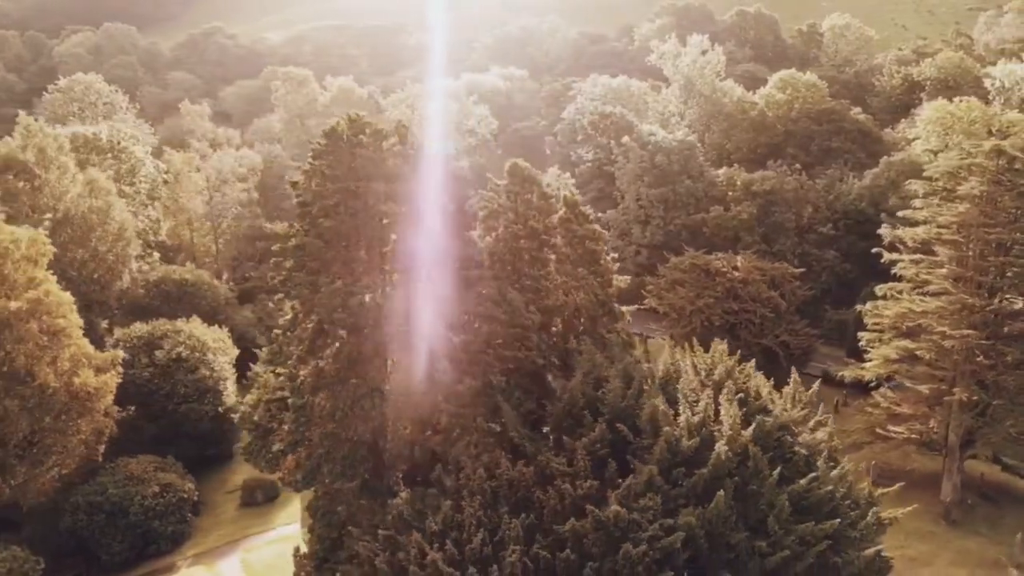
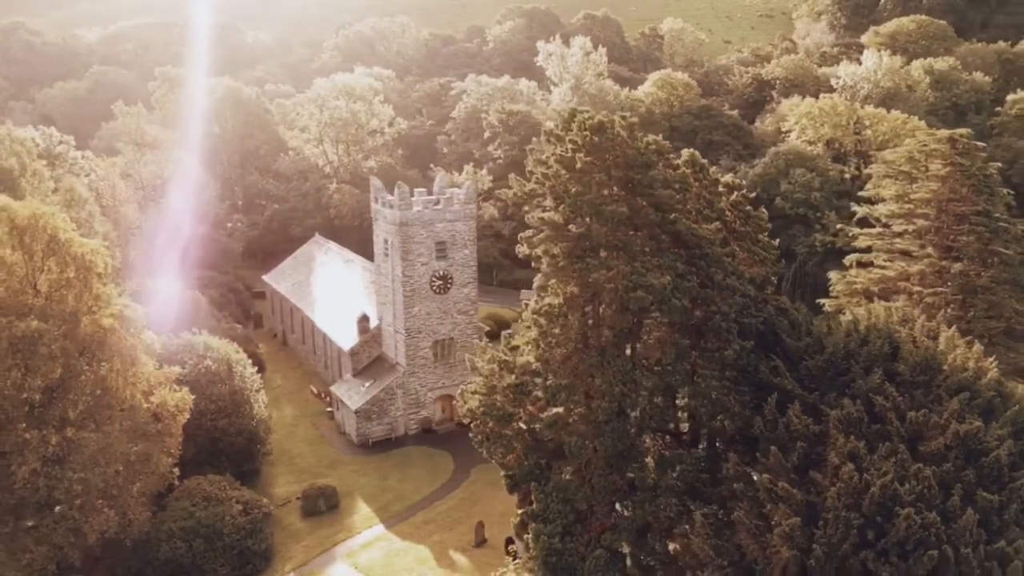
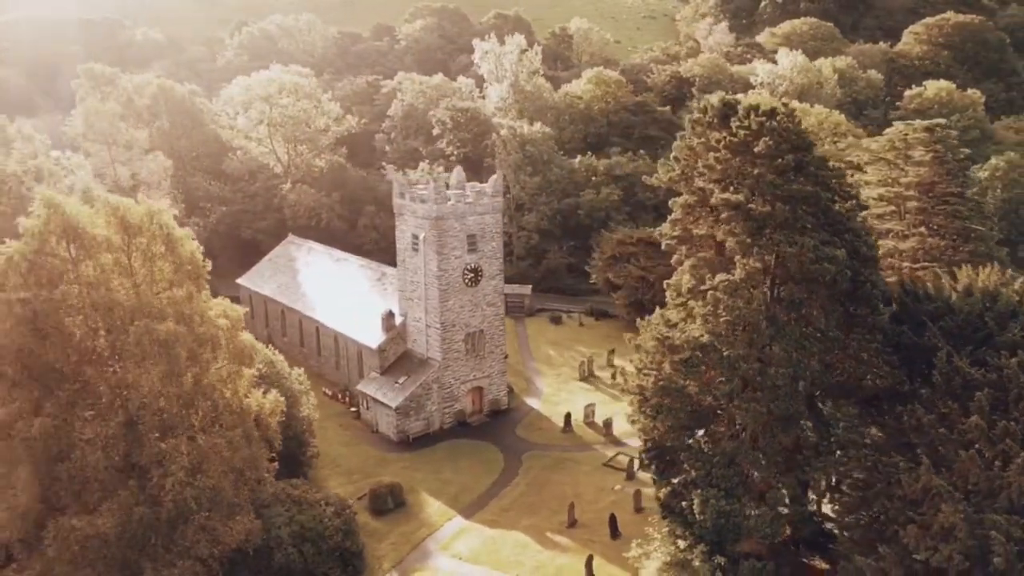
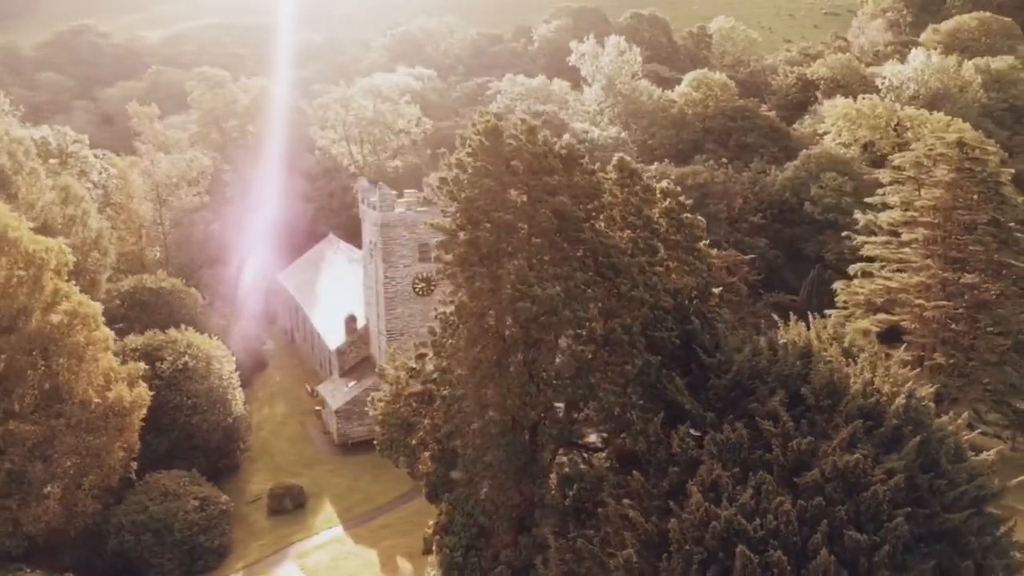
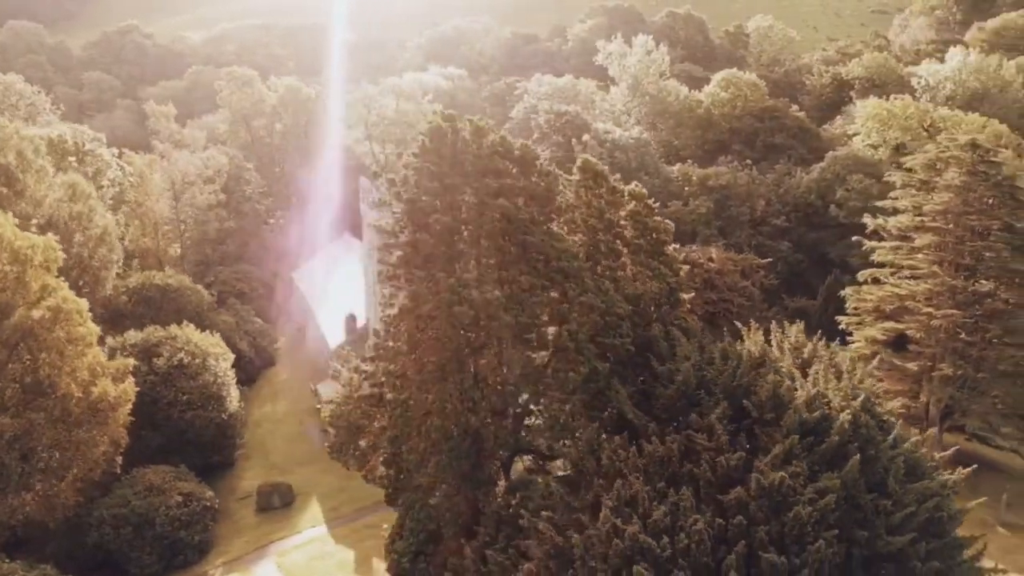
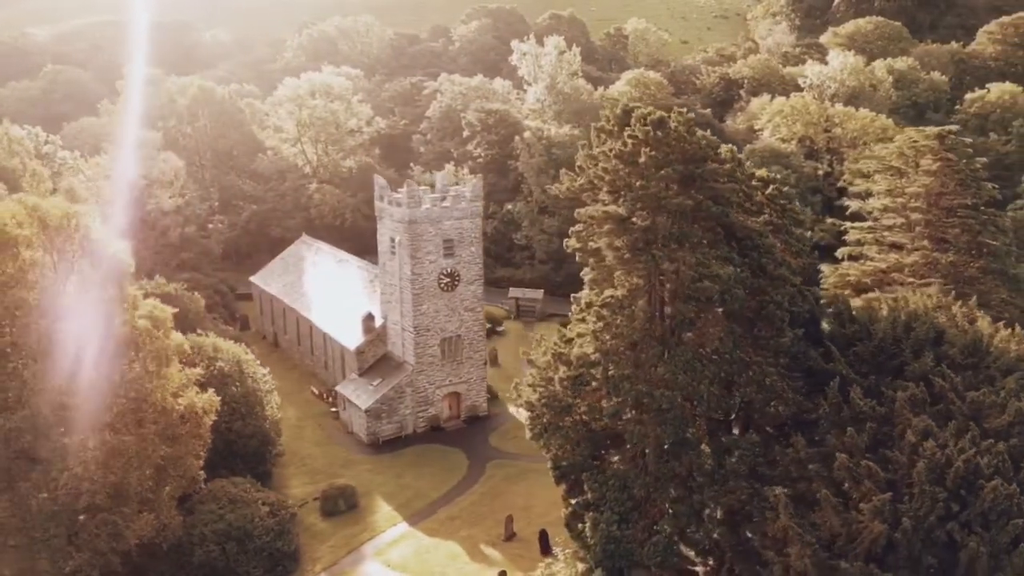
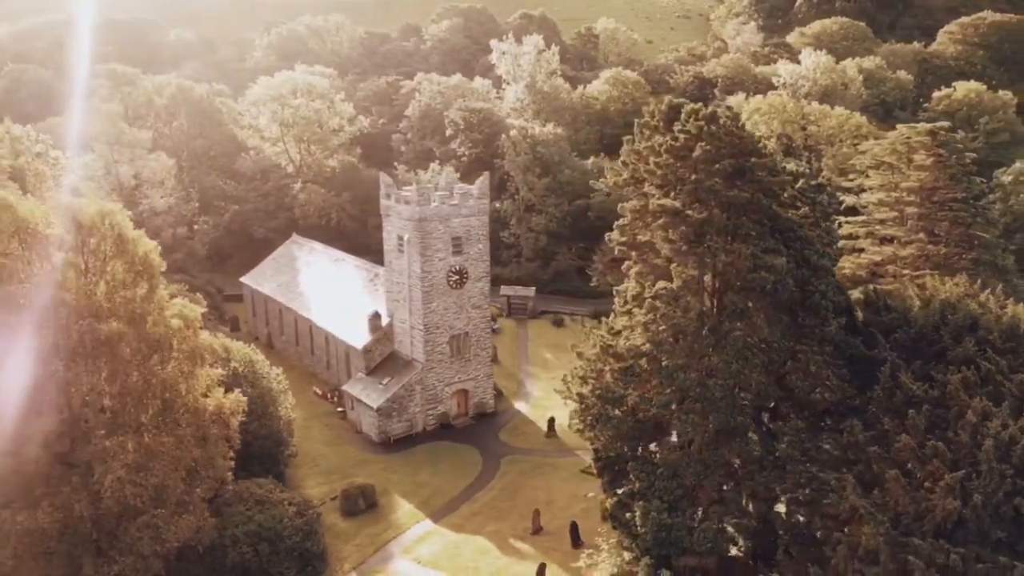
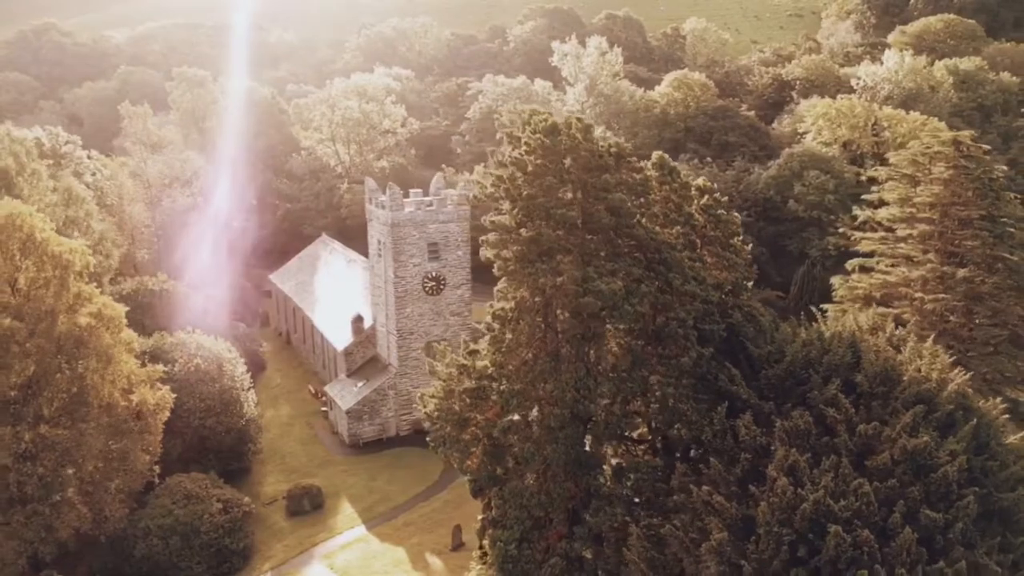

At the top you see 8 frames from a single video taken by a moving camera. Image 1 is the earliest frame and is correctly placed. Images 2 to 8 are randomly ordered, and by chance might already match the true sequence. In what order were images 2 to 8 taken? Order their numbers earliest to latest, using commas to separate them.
5, 4, 8, 2, 6, 7, 3
